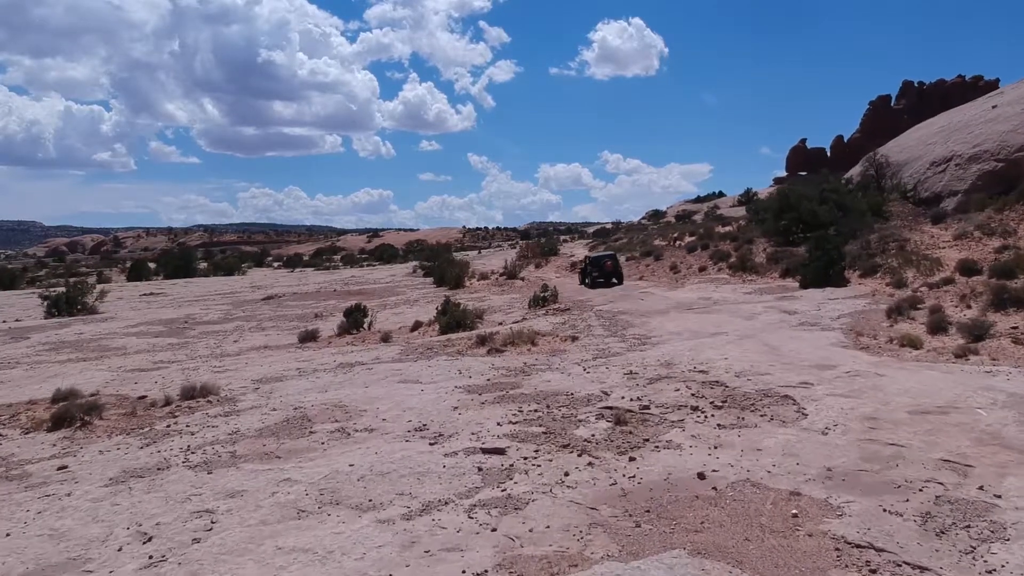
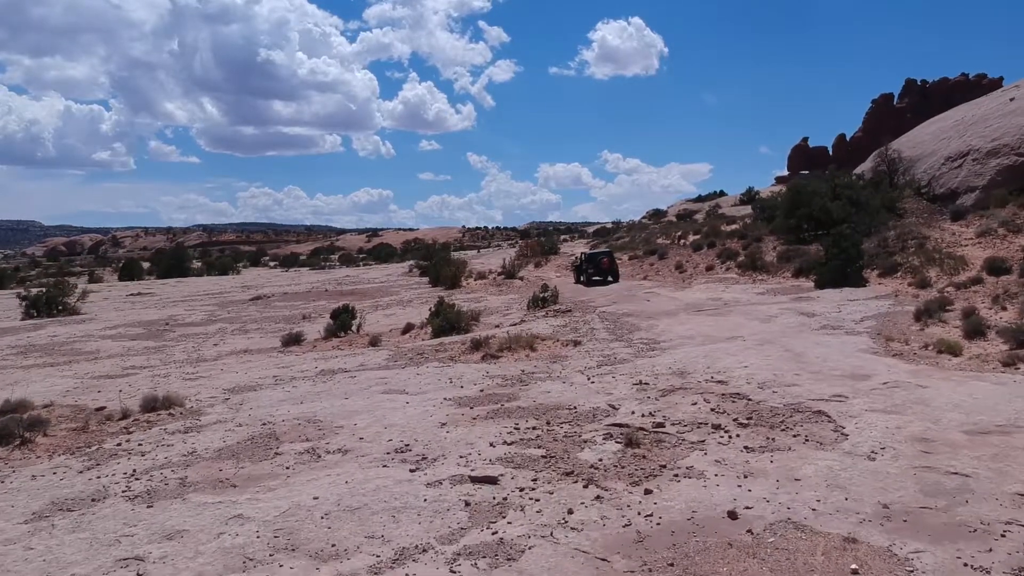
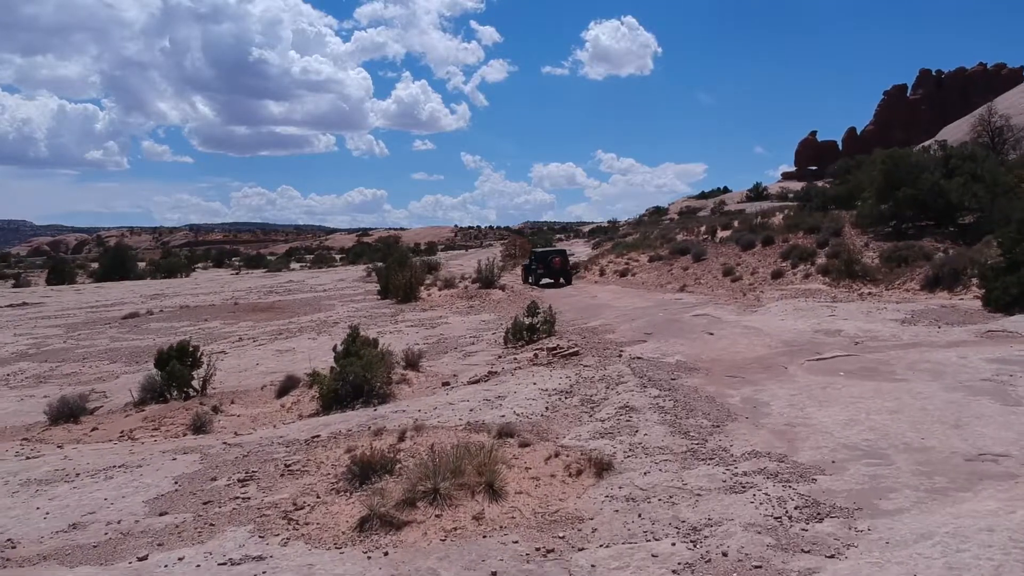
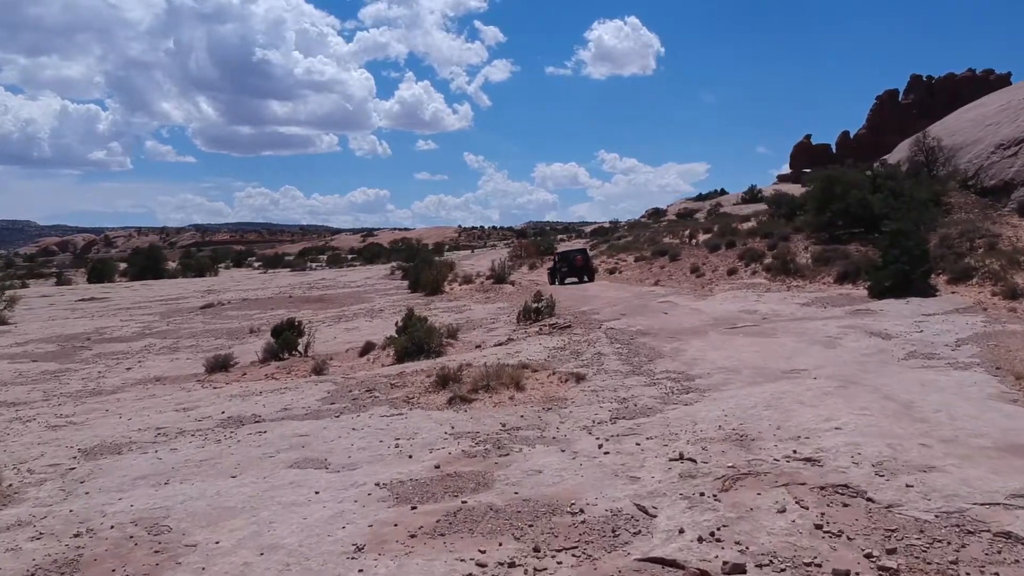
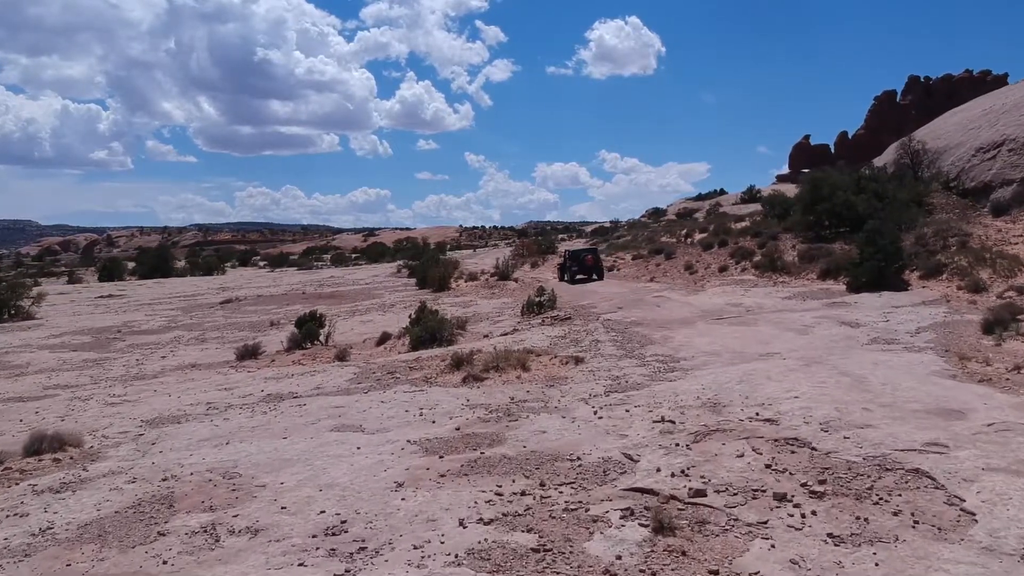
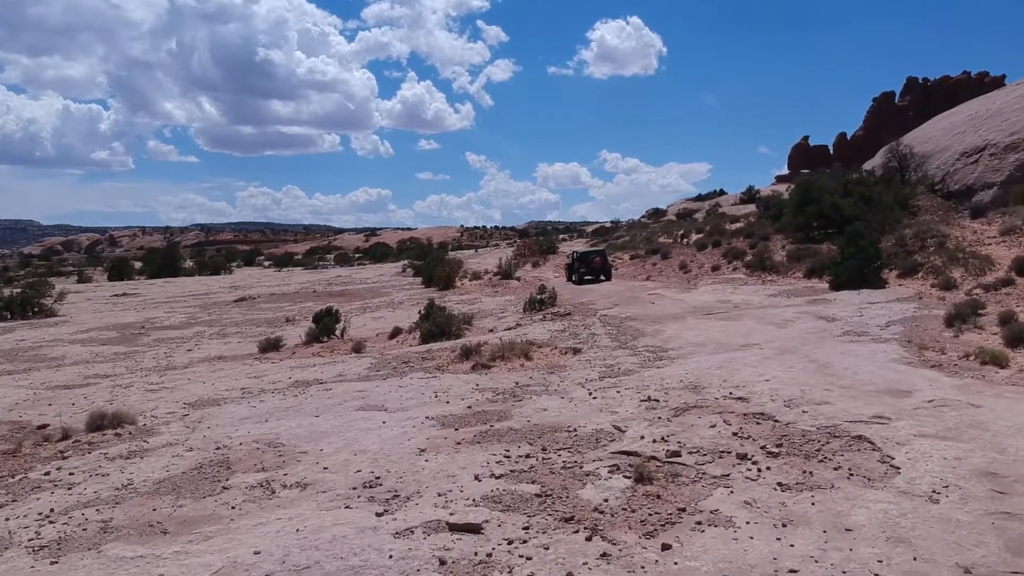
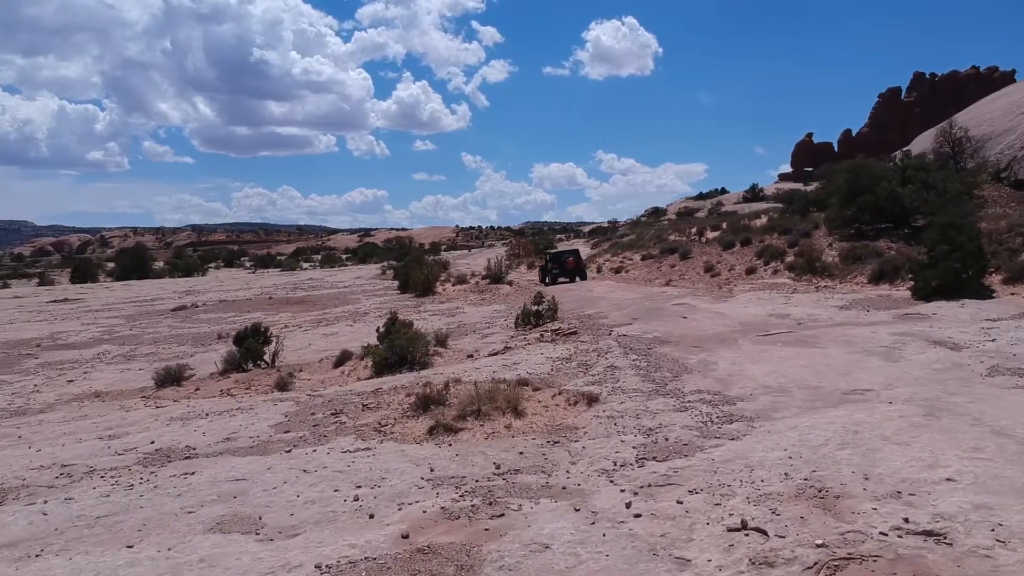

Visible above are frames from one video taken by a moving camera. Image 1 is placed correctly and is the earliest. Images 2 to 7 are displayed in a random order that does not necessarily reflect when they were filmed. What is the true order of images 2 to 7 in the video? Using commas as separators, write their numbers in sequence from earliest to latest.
2, 6, 5, 4, 7, 3
